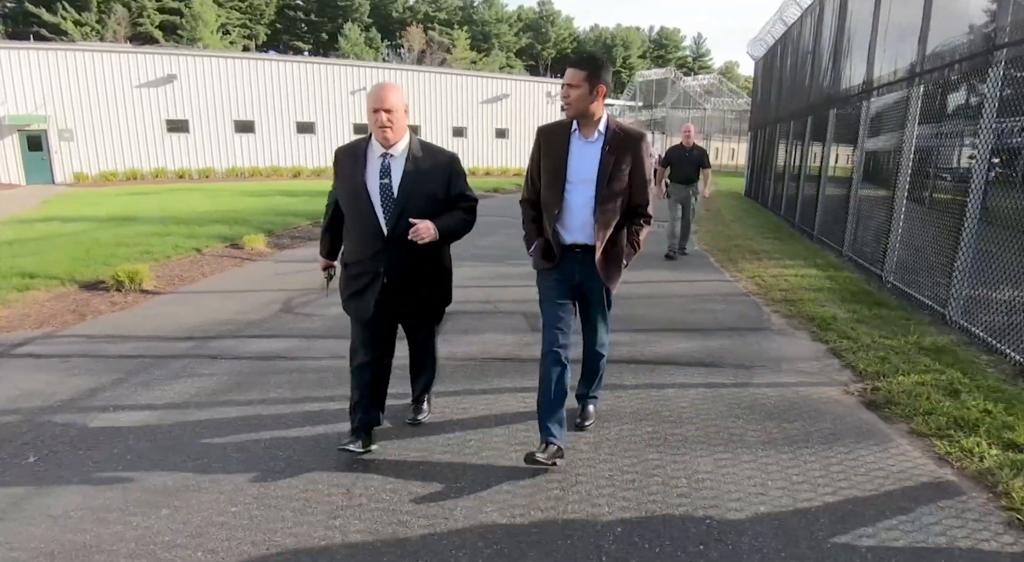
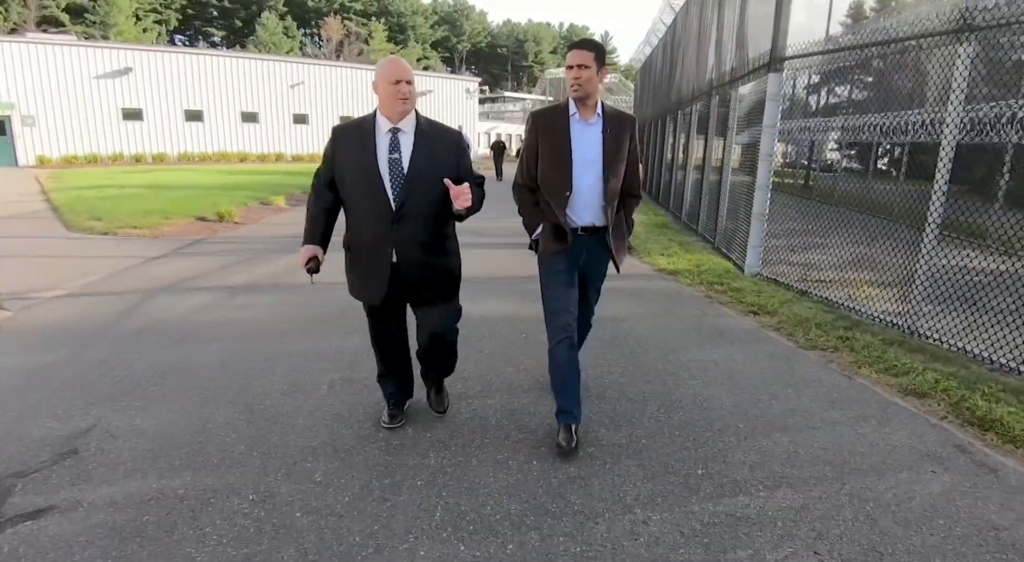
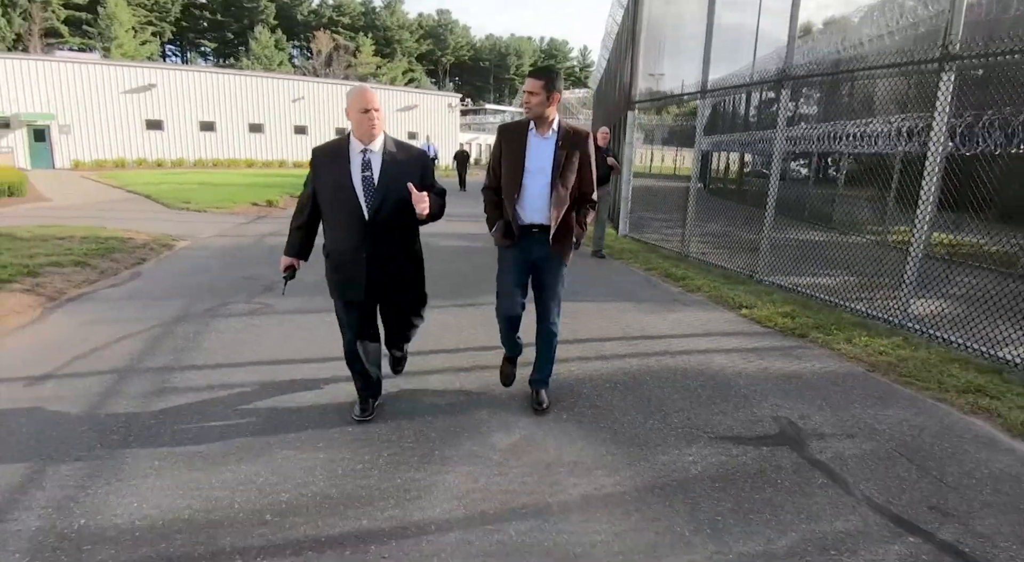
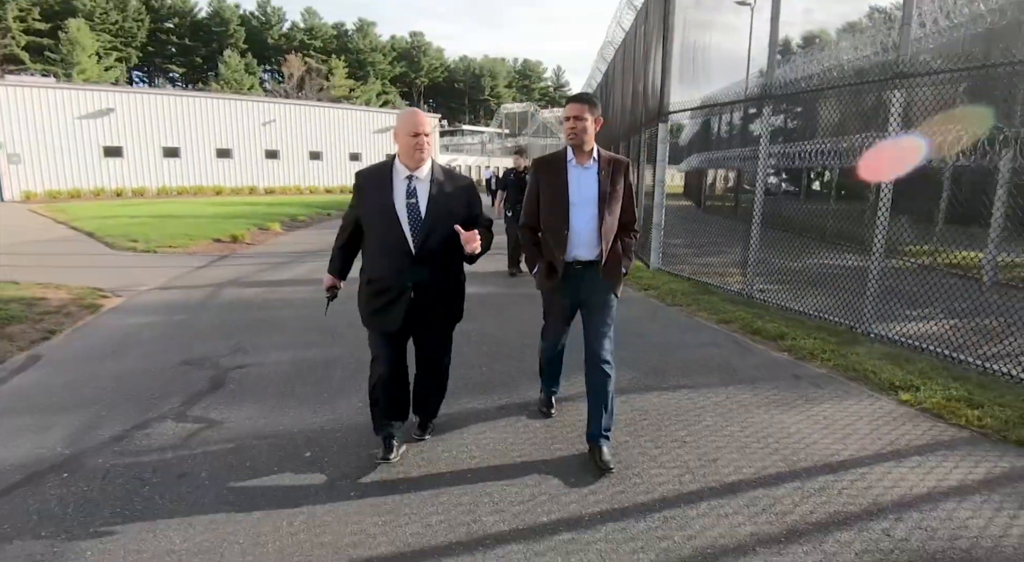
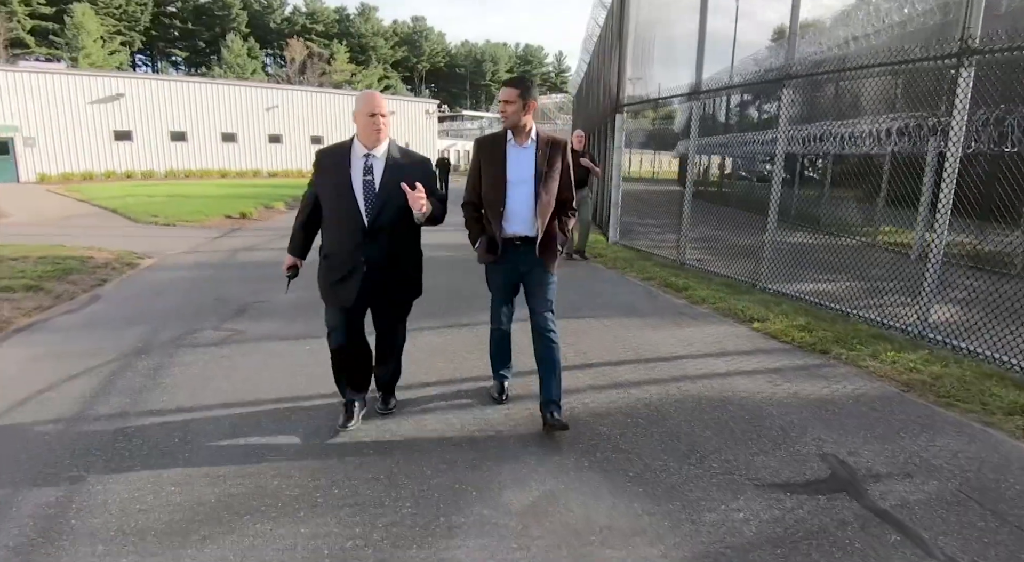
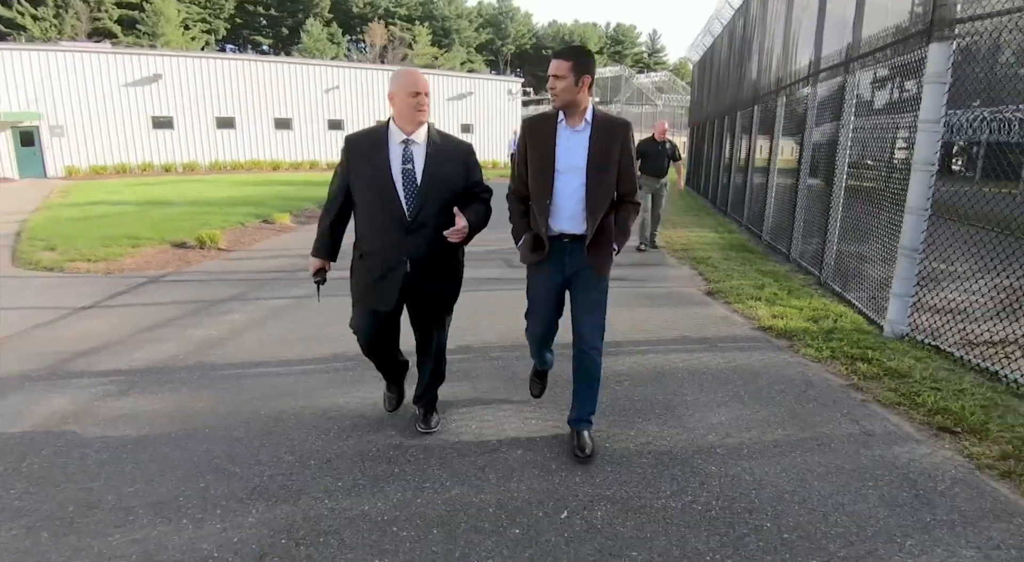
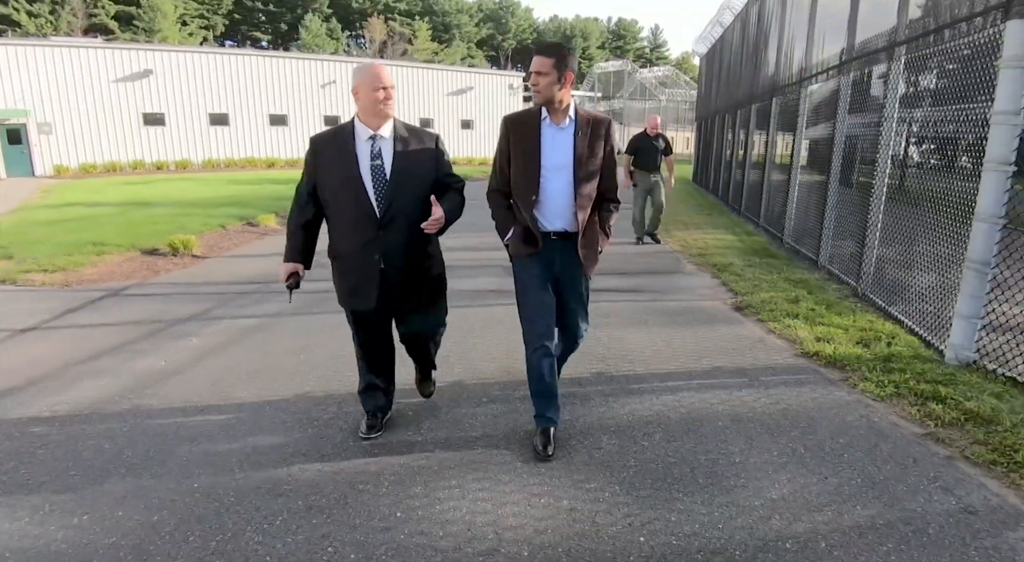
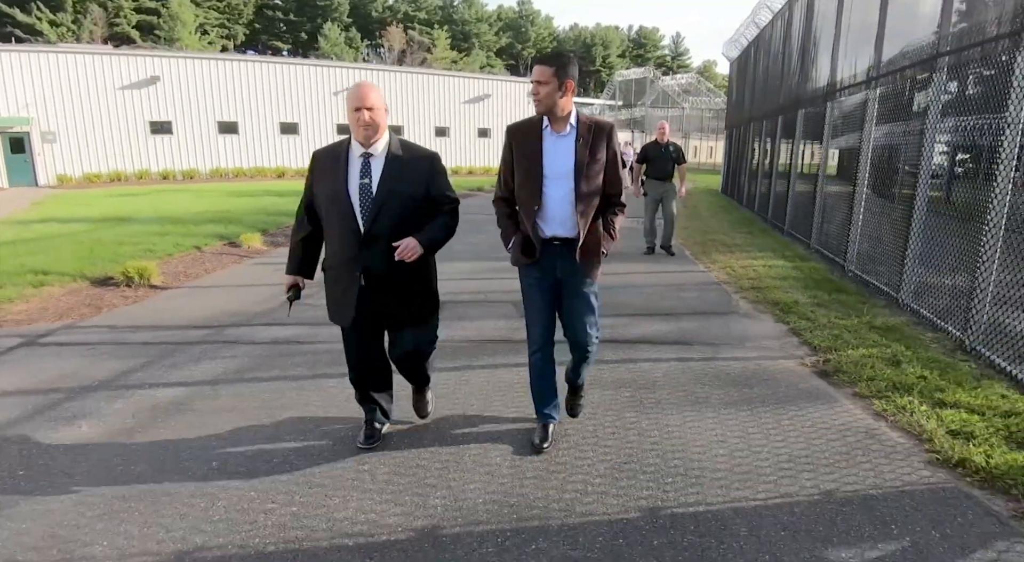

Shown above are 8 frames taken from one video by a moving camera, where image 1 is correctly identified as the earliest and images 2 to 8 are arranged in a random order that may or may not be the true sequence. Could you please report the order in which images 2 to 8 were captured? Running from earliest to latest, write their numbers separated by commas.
8, 7, 6, 2, 4, 5, 3
